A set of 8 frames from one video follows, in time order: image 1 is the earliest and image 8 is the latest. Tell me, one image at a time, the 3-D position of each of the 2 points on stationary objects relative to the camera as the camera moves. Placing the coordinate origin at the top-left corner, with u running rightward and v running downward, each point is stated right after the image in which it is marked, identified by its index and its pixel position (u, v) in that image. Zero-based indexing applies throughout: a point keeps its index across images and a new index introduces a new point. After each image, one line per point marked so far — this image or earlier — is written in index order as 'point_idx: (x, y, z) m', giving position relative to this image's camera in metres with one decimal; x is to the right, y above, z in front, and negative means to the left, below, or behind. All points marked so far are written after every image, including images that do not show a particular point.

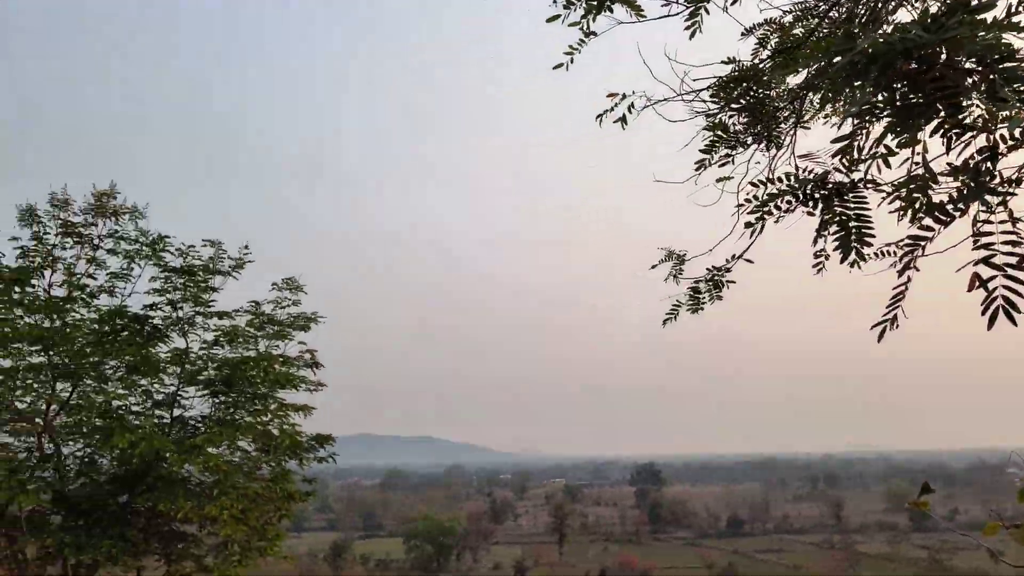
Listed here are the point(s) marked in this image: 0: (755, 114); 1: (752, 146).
0: (+1.0, +0.7, +2.2) m
1: (+1.0, +0.6, +2.2) m
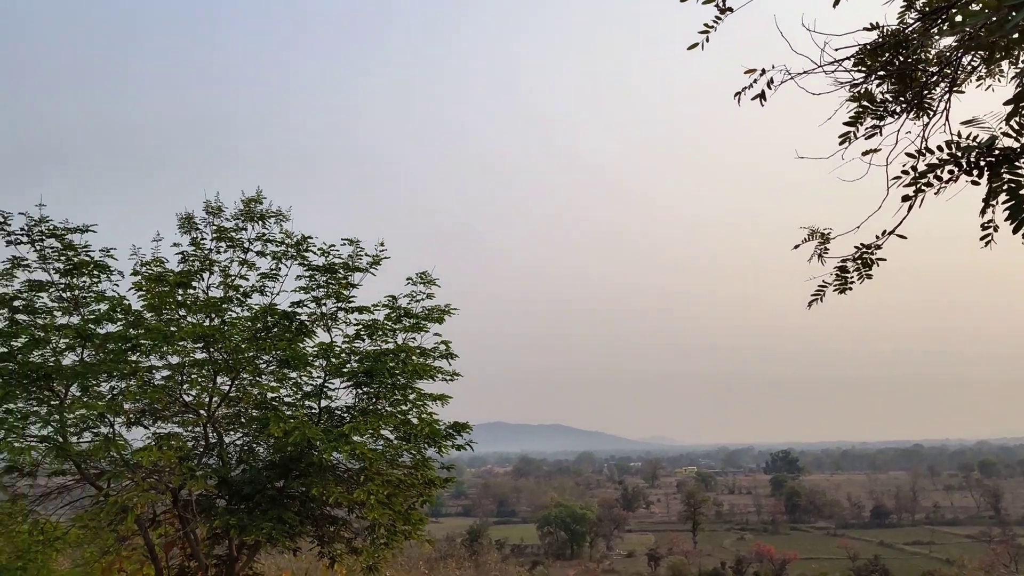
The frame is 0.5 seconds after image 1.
0: (+1.4, +0.8, +2.0) m
1: (+1.5, +0.7, +2.1) m
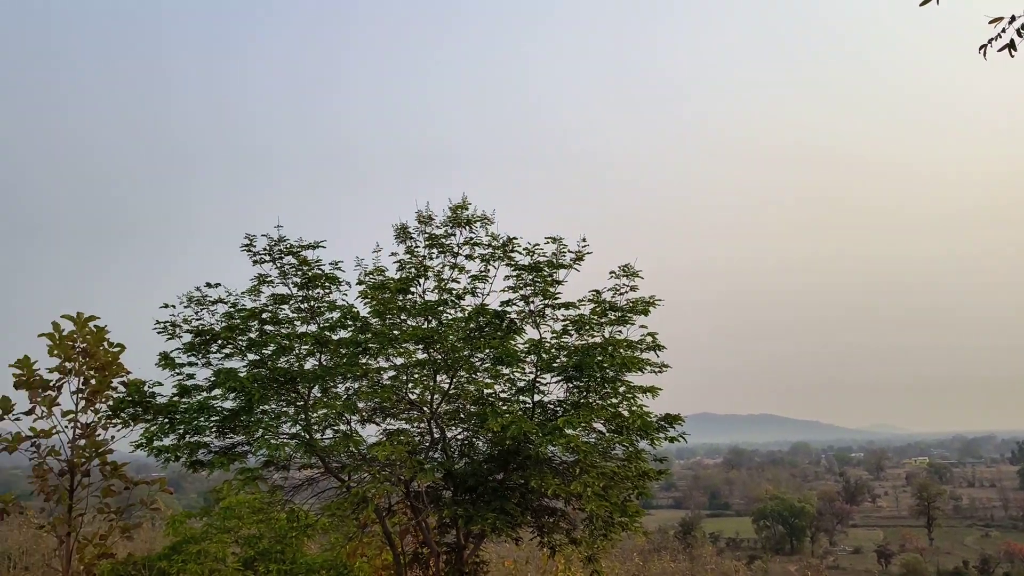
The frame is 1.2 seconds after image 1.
0: (+2.2, +0.9, +1.8) m
1: (+2.2, +0.8, +1.8) m
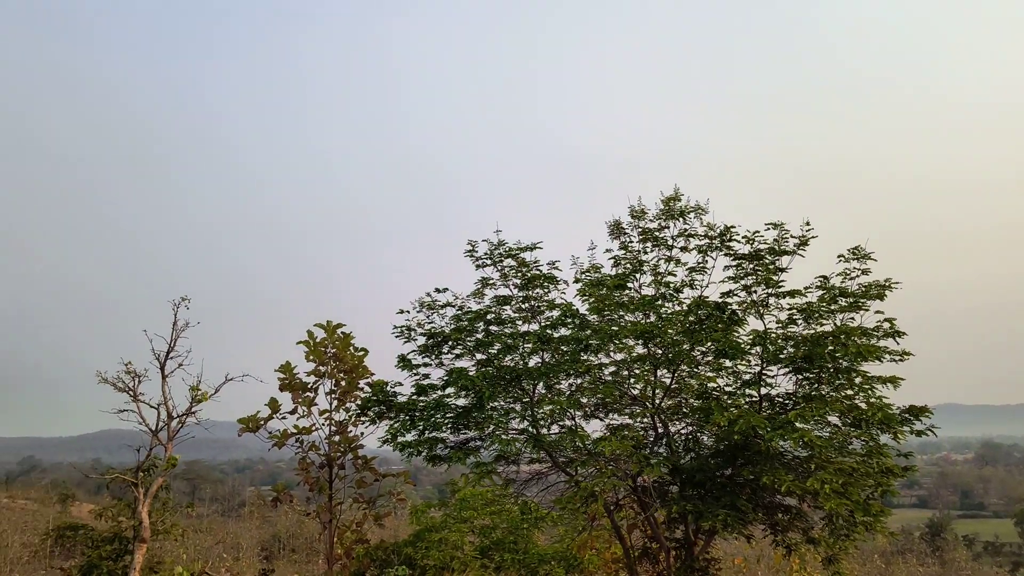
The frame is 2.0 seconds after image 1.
0: (+2.9, +1.0, +1.4) m
1: (+2.9, +0.9, +1.4) m
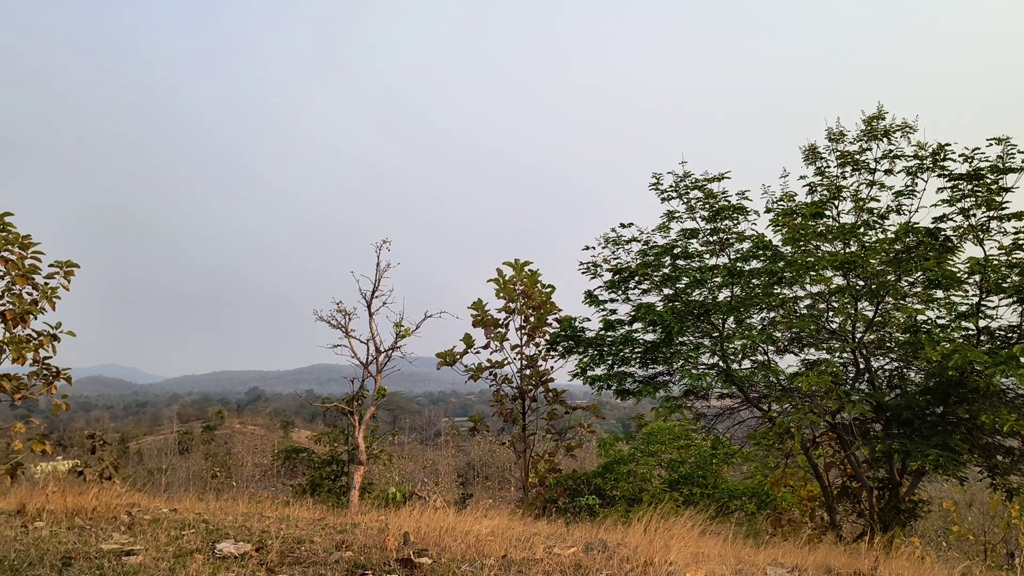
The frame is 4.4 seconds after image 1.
0: (+3.4, +1.2, +0.9) m
1: (+3.5, +1.2, +1.0) m
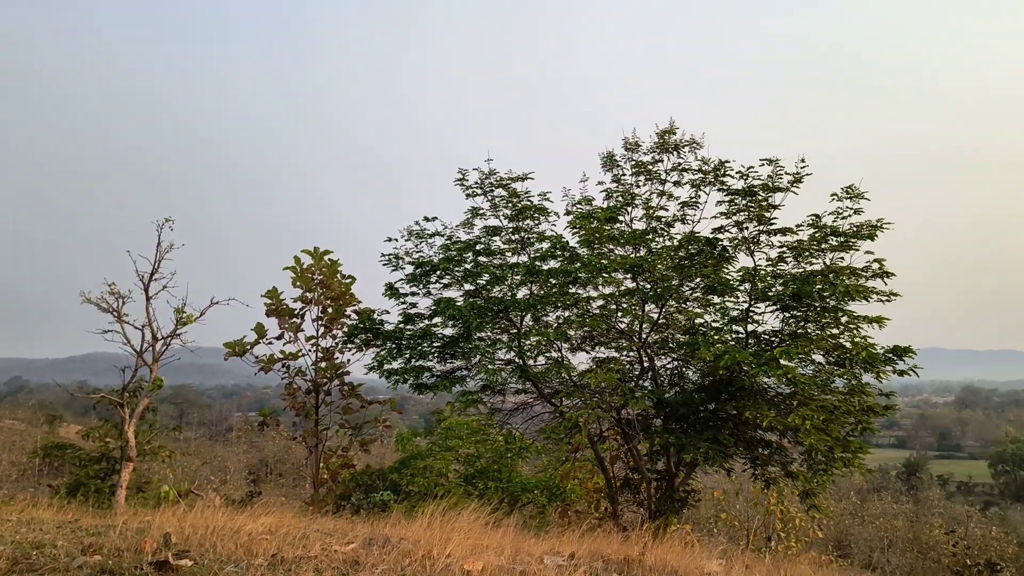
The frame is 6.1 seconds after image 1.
0: (+2.9, +1.1, +1.3) m
1: (+2.9, +1.0, +1.4) m
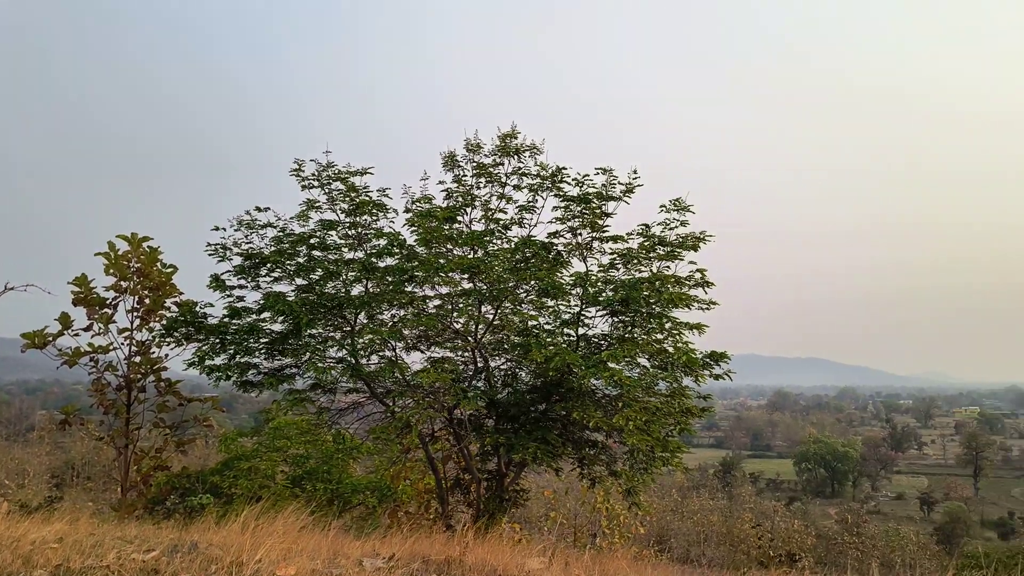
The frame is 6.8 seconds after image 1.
0: (+2.3, +1.0, +1.6) m
1: (+2.4, +1.0, +1.7) m
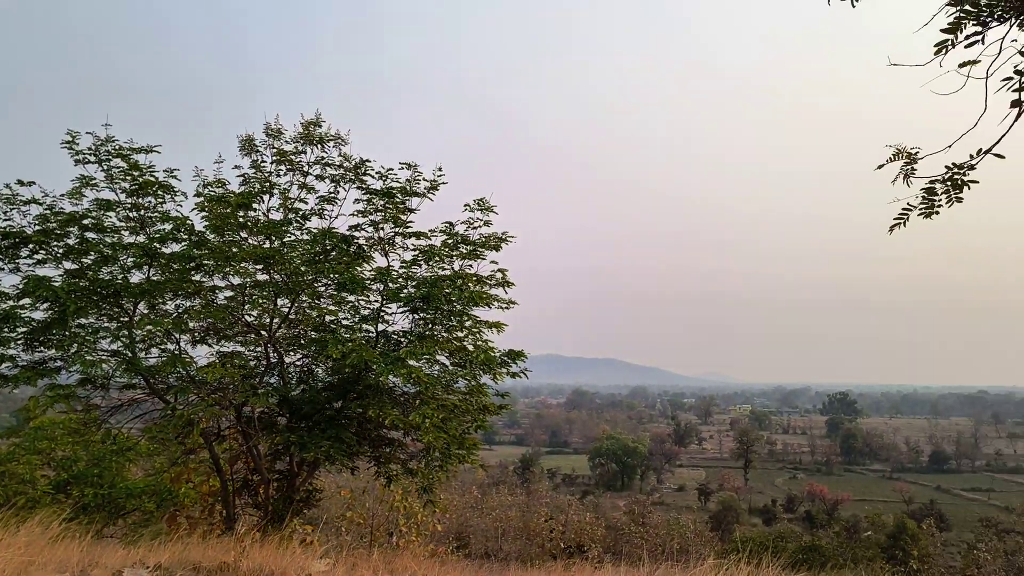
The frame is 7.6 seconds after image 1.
0: (+1.7, +1.0, +1.9) m
1: (+1.7, +0.9, +2.0) m
